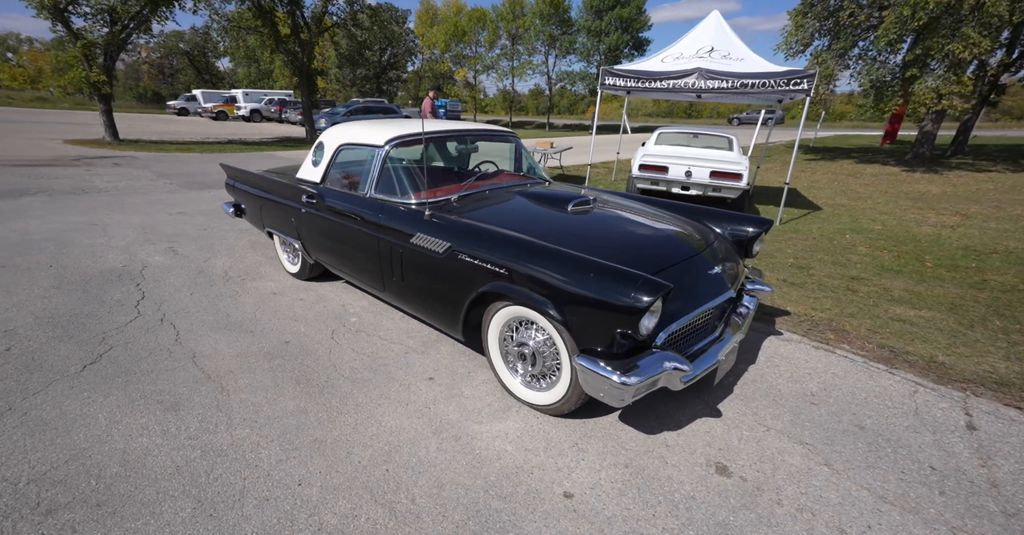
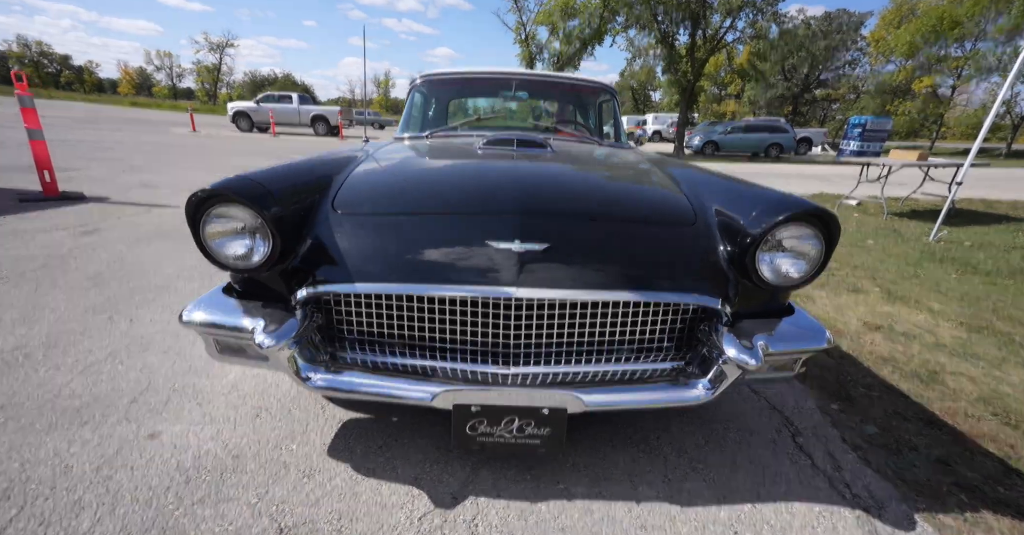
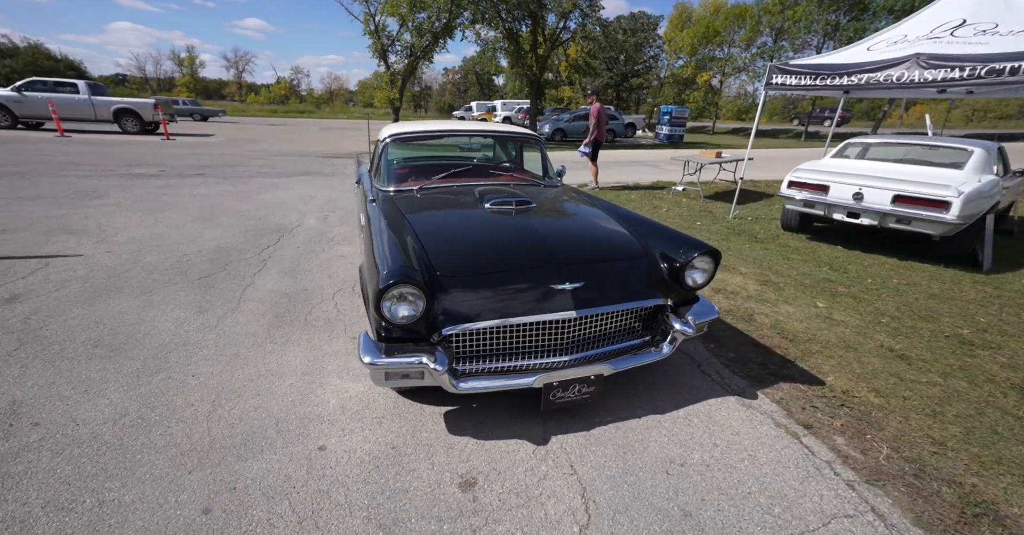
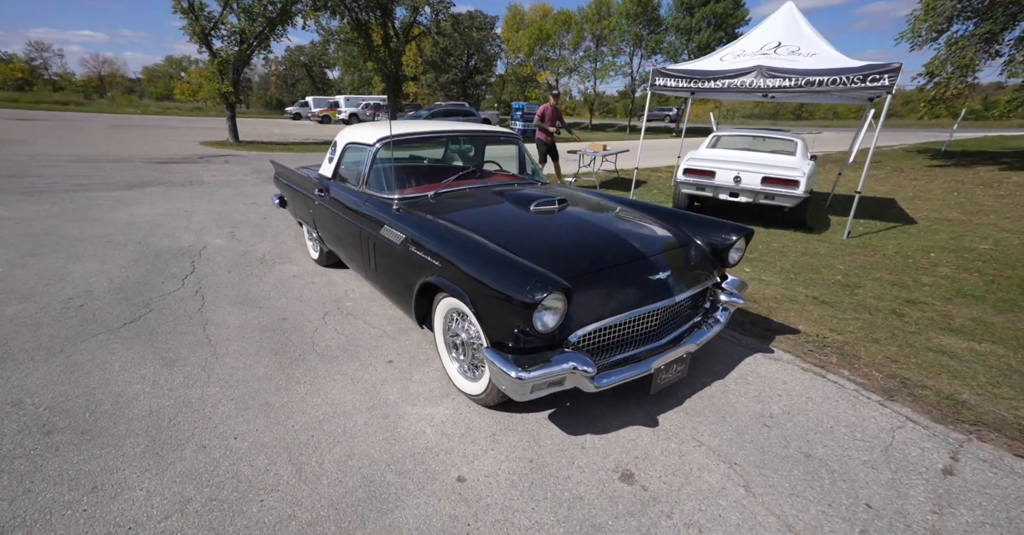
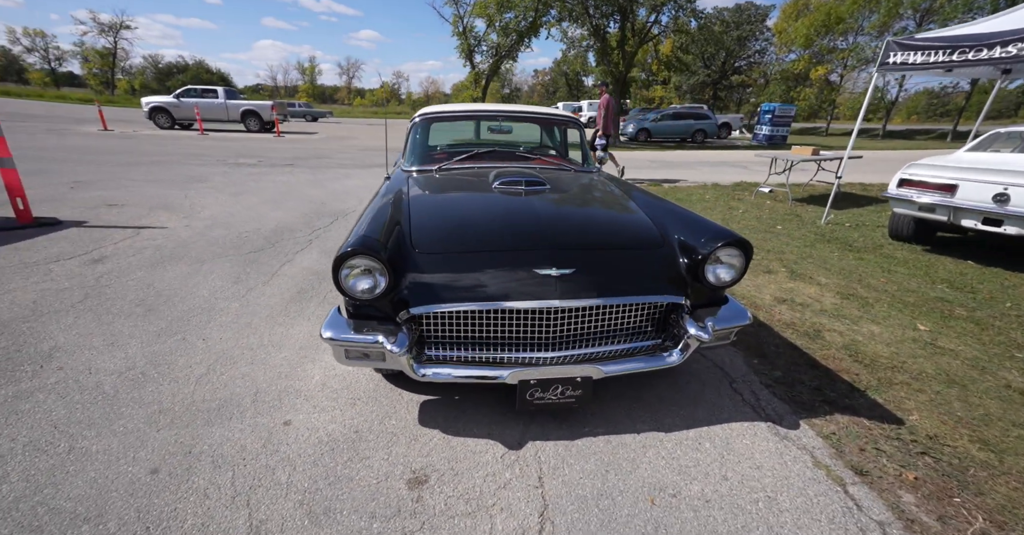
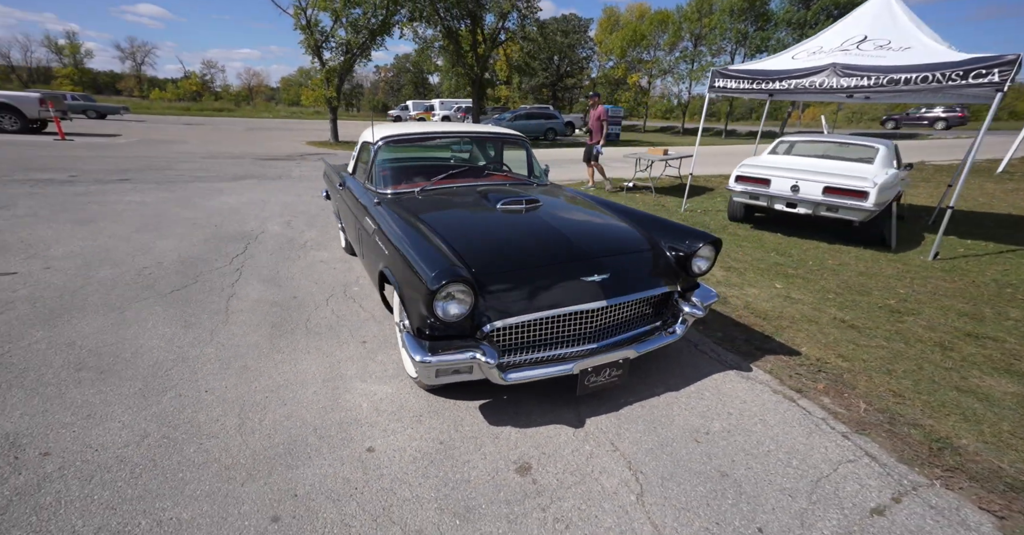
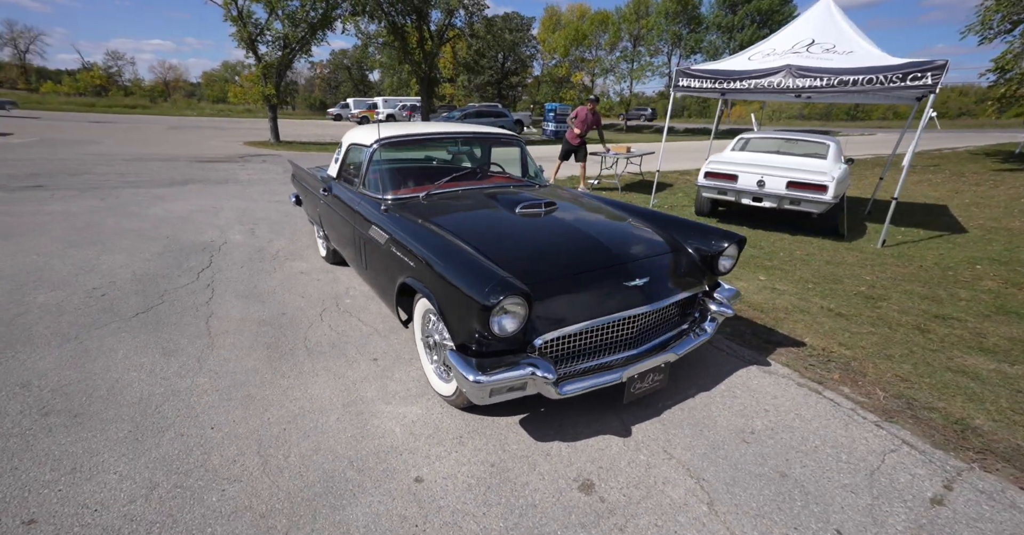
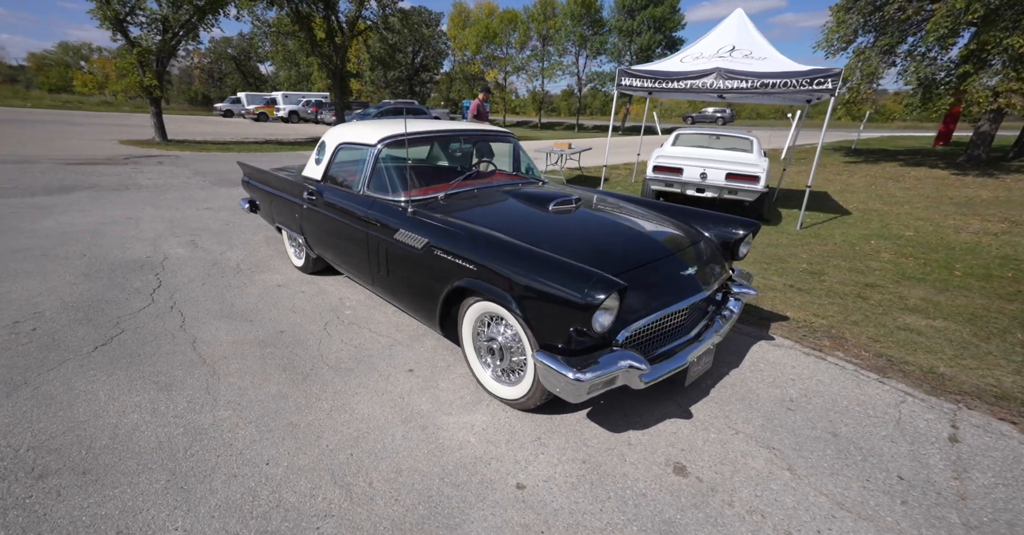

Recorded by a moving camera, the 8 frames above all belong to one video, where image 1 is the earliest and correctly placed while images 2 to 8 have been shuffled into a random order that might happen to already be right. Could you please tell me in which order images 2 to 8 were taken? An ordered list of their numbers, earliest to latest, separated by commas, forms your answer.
8, 4, 7, 6, 3, 5, 2
